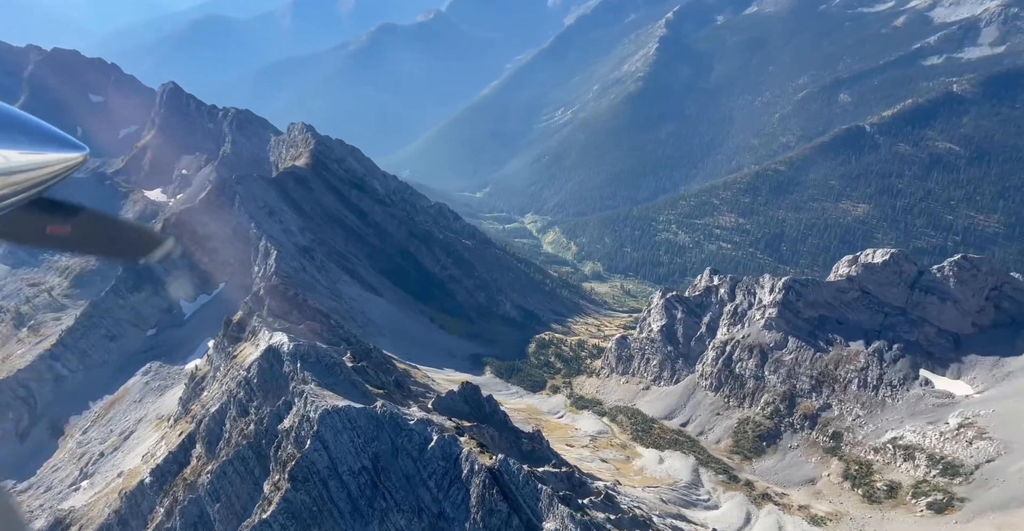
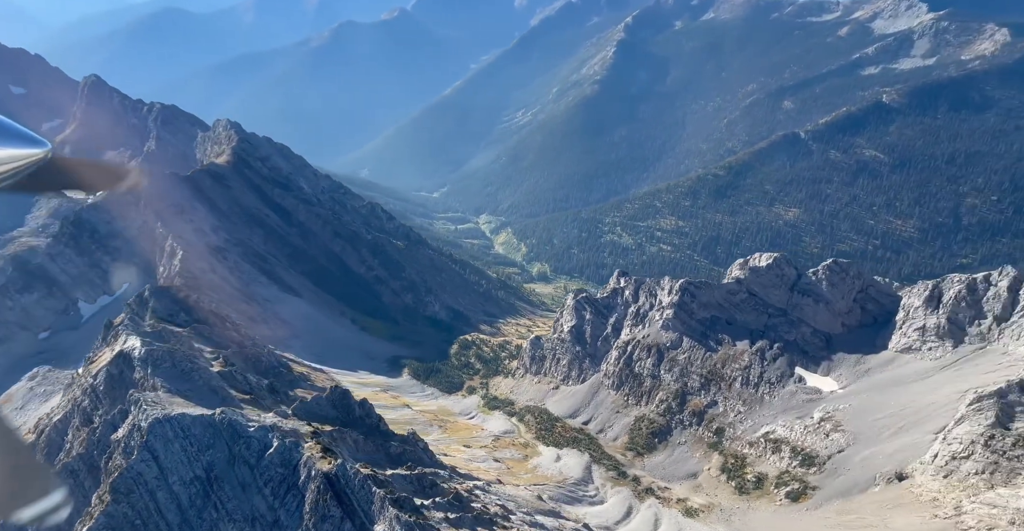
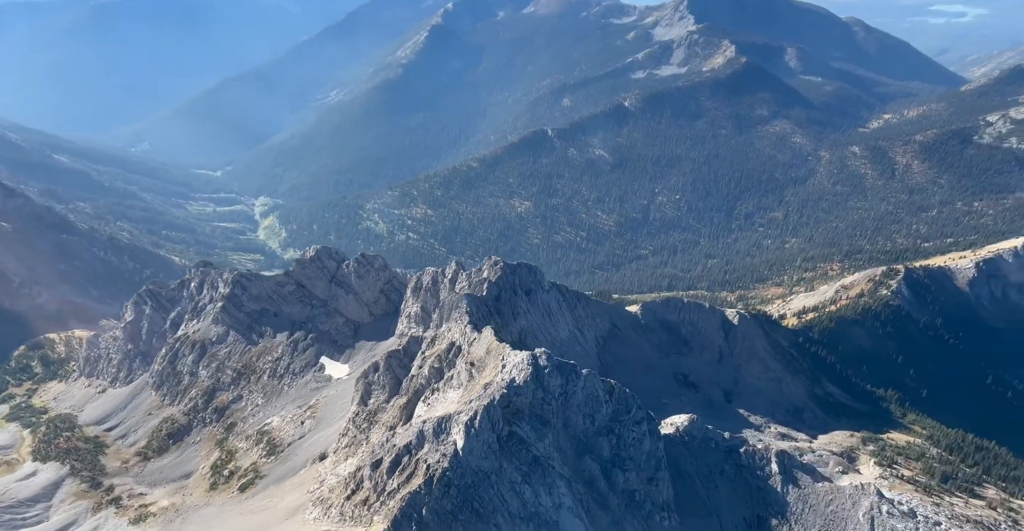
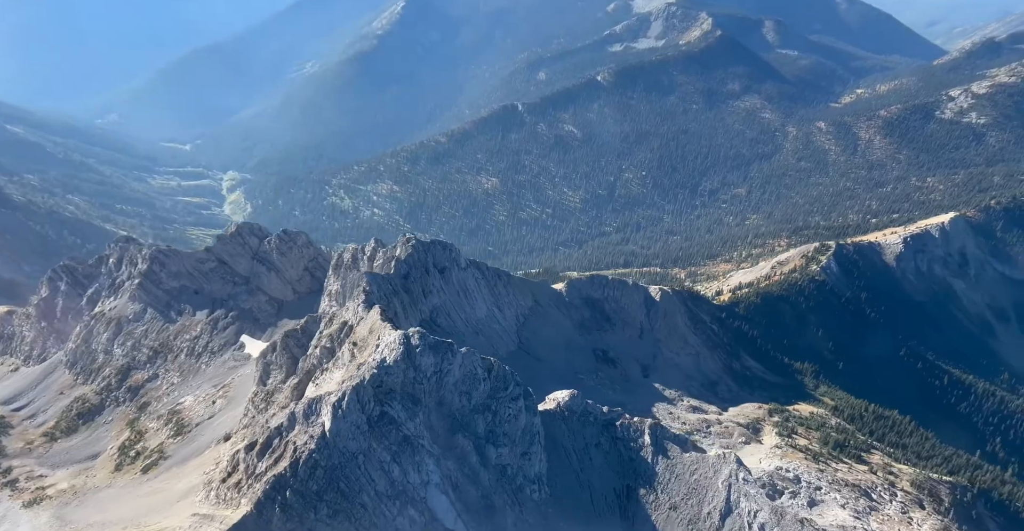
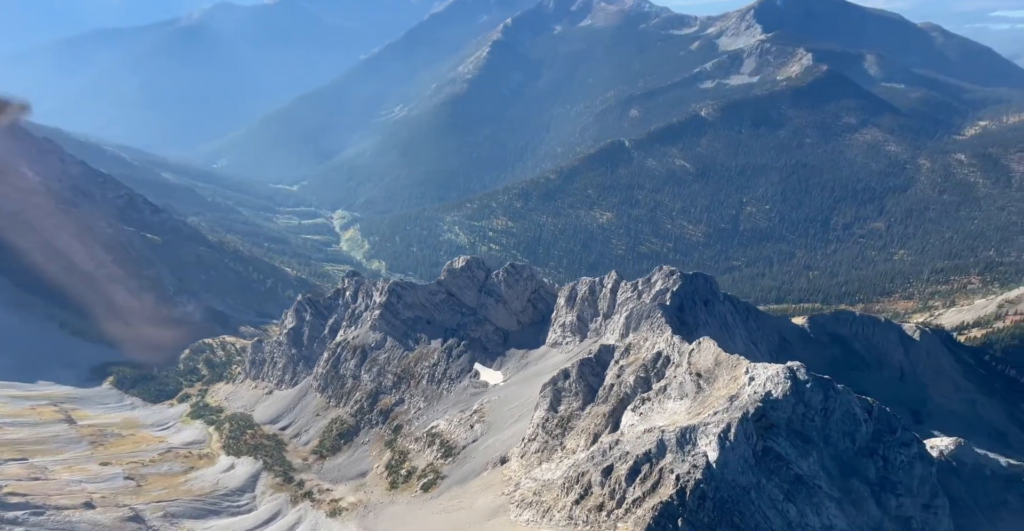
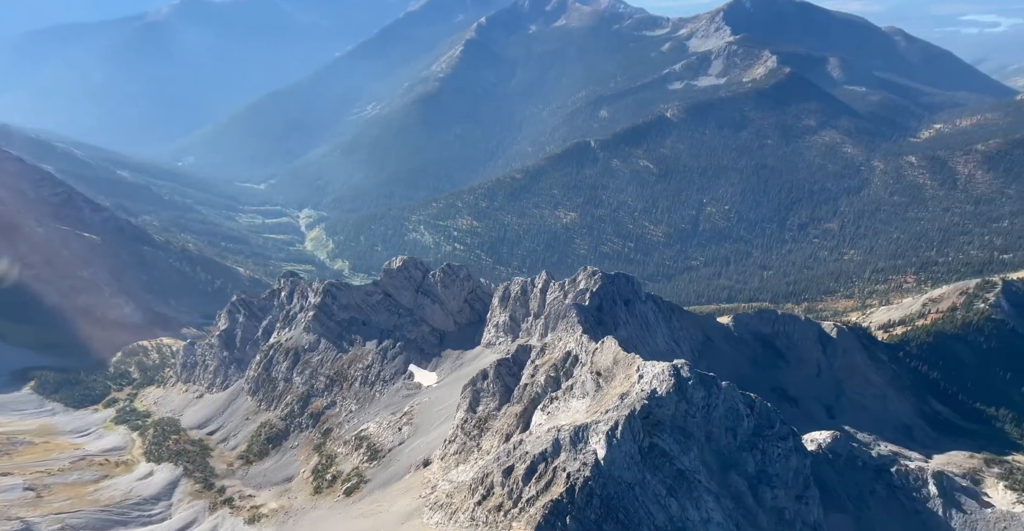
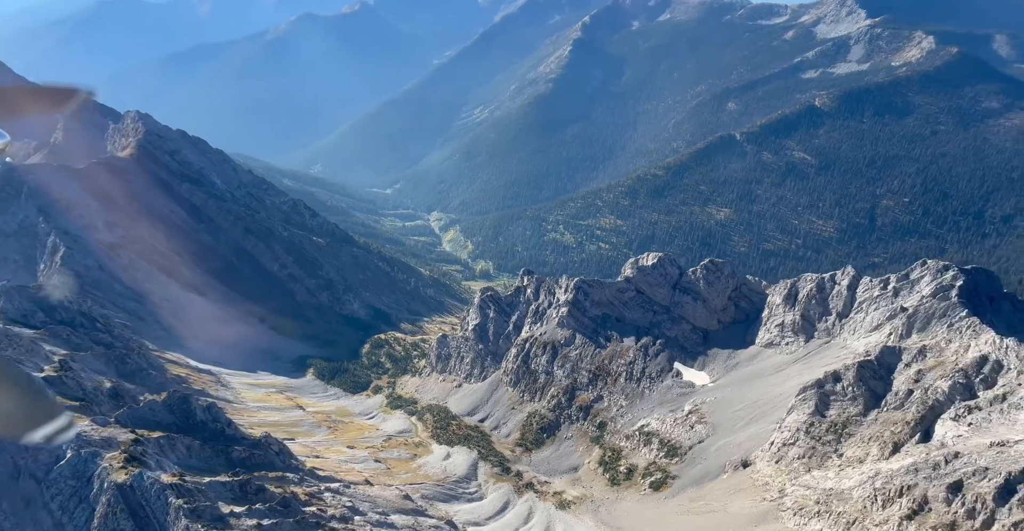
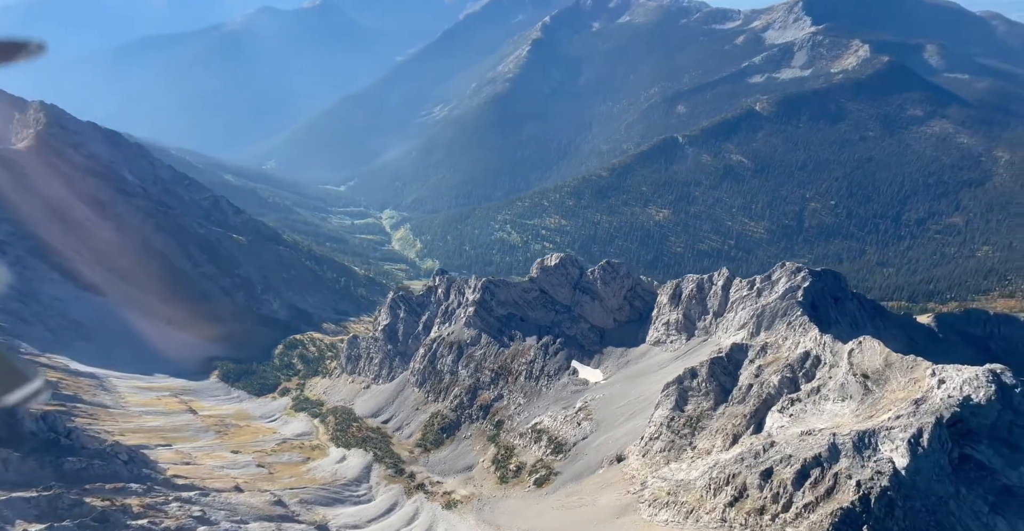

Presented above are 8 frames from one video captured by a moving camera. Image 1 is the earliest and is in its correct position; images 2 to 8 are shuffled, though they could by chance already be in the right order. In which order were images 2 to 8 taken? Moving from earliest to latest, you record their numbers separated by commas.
2, 7, 8, 5, 6, 3, 4
